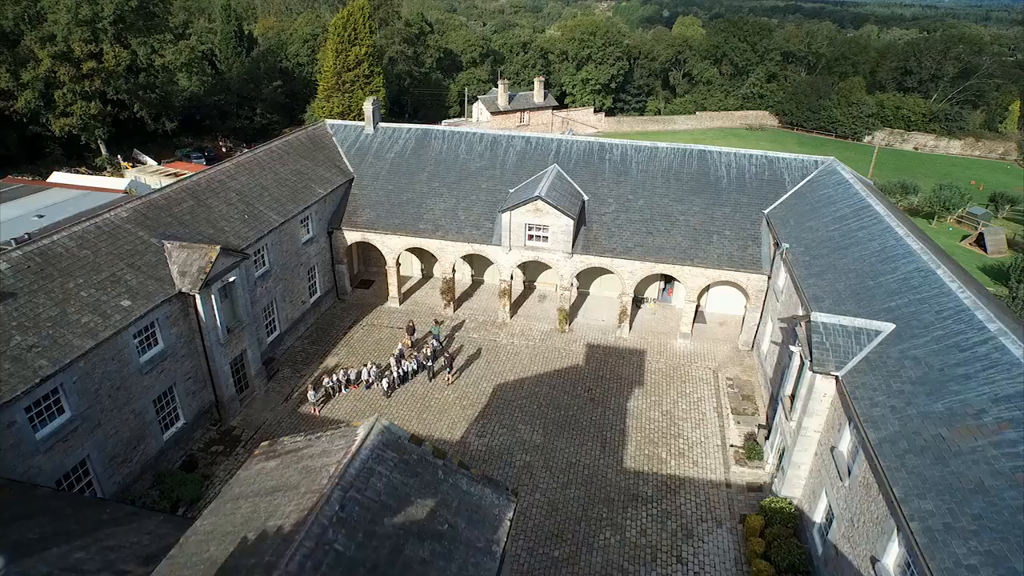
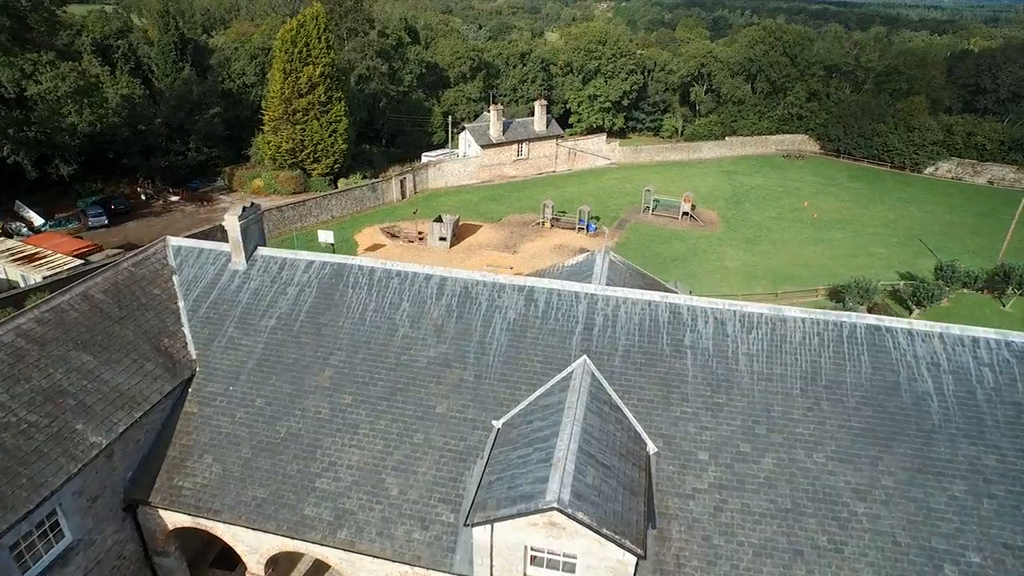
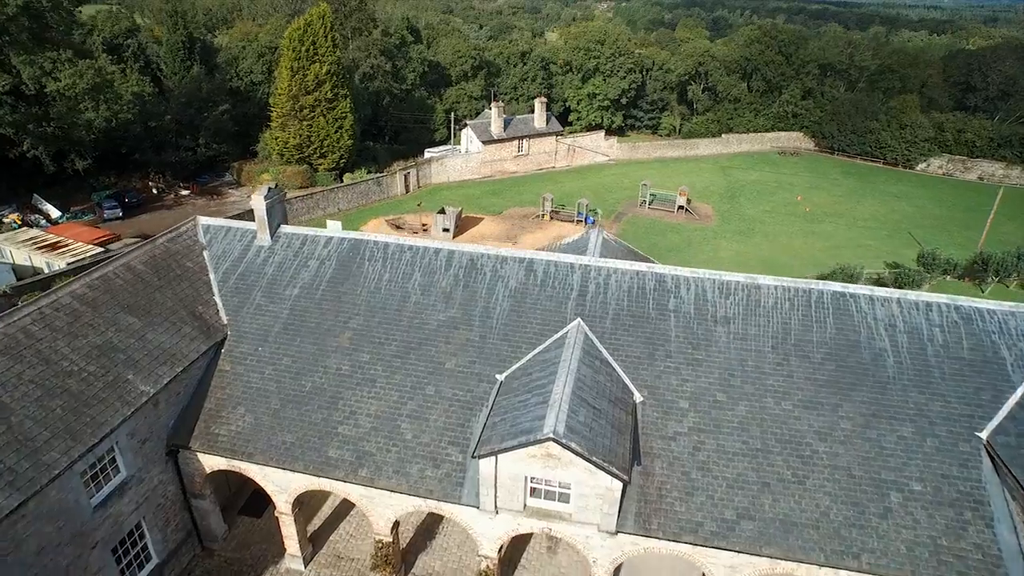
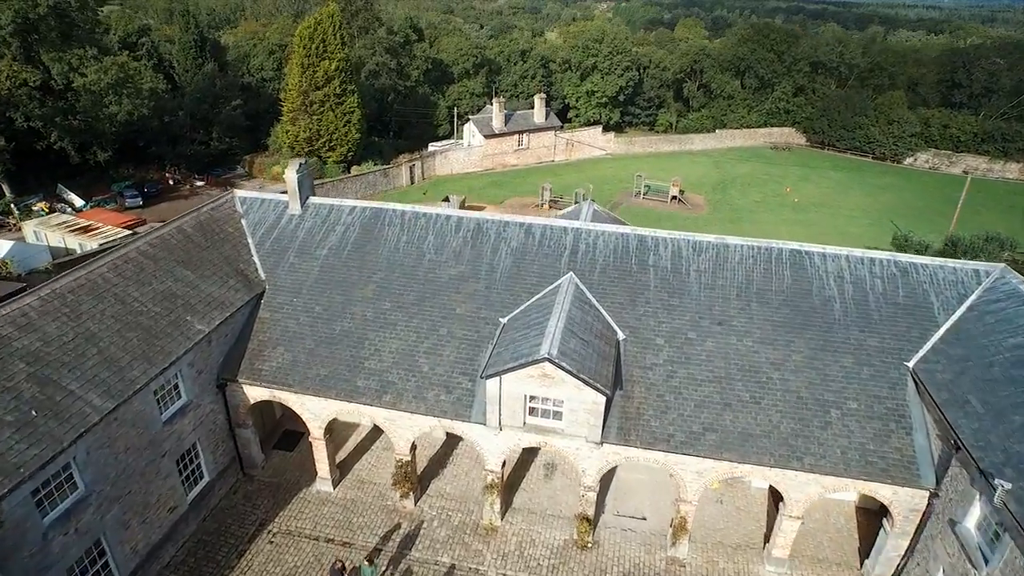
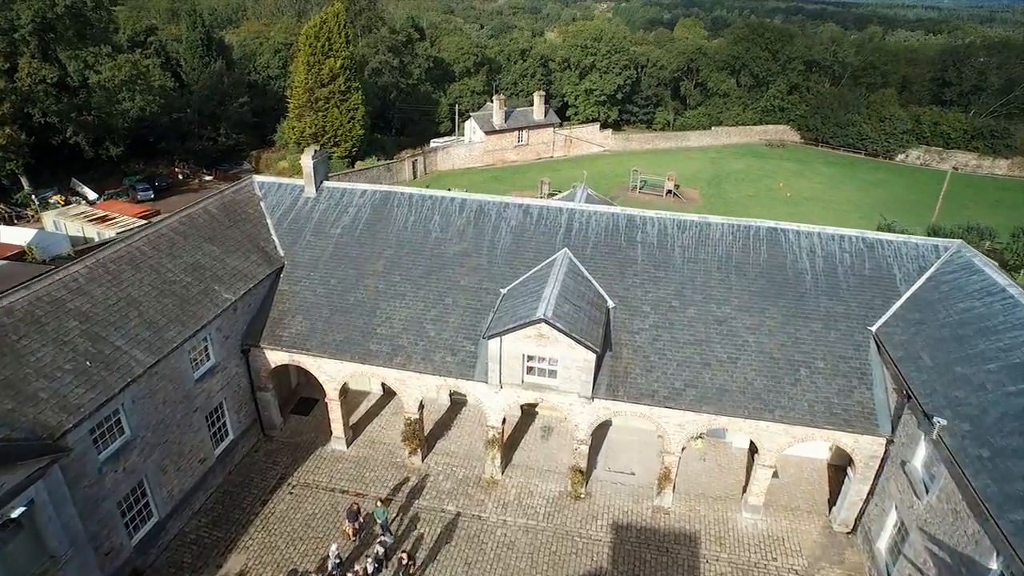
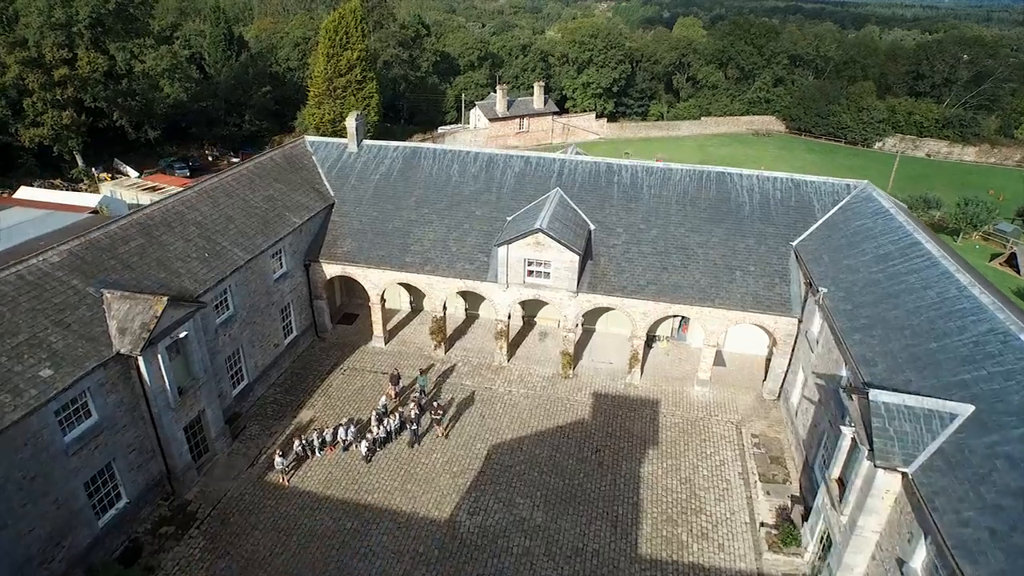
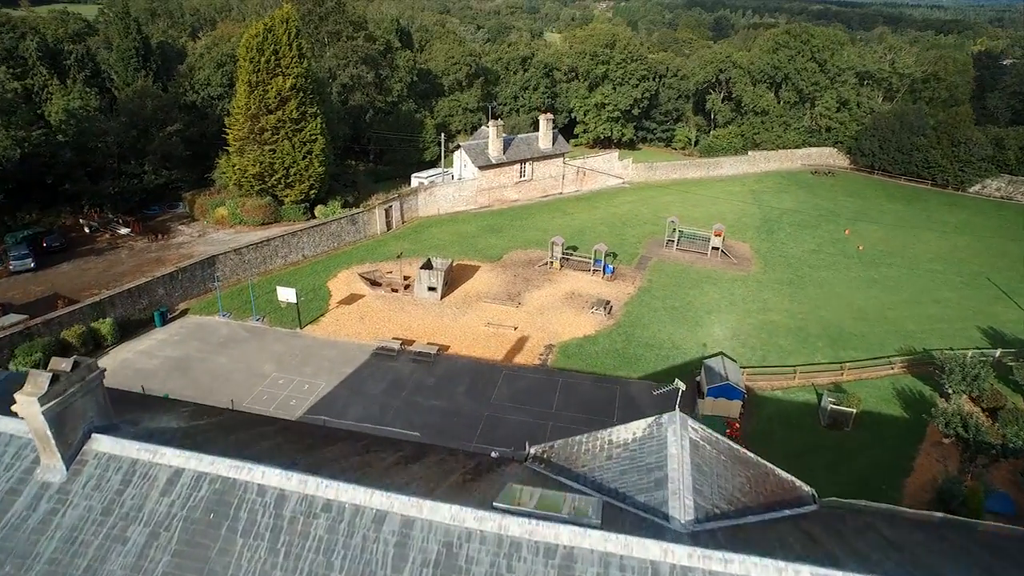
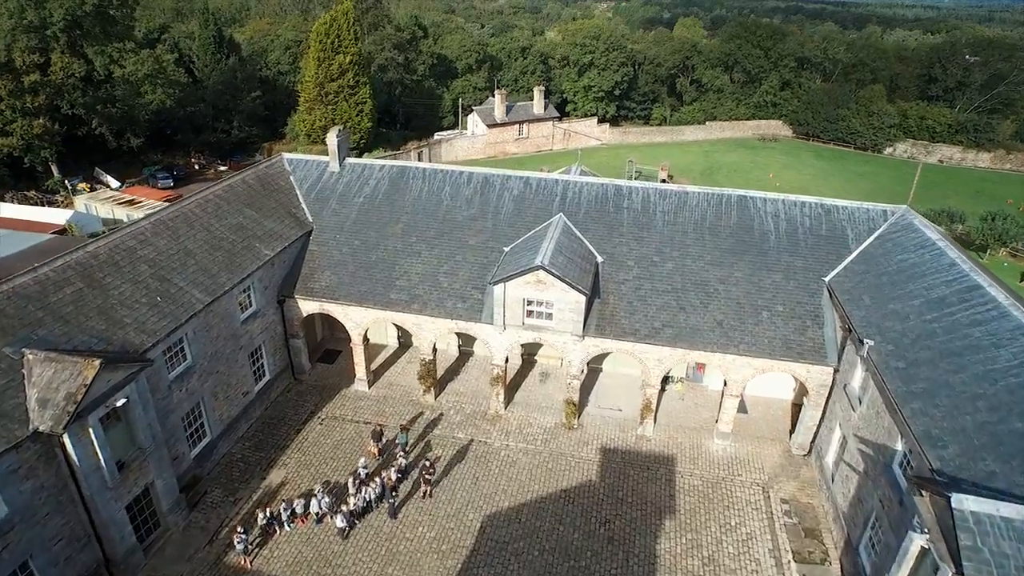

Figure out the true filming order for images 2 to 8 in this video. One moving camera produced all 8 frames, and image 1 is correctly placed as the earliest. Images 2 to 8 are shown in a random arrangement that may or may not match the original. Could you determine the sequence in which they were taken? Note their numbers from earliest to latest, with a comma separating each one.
6, 8, 5, 4, 3, 2, 7
